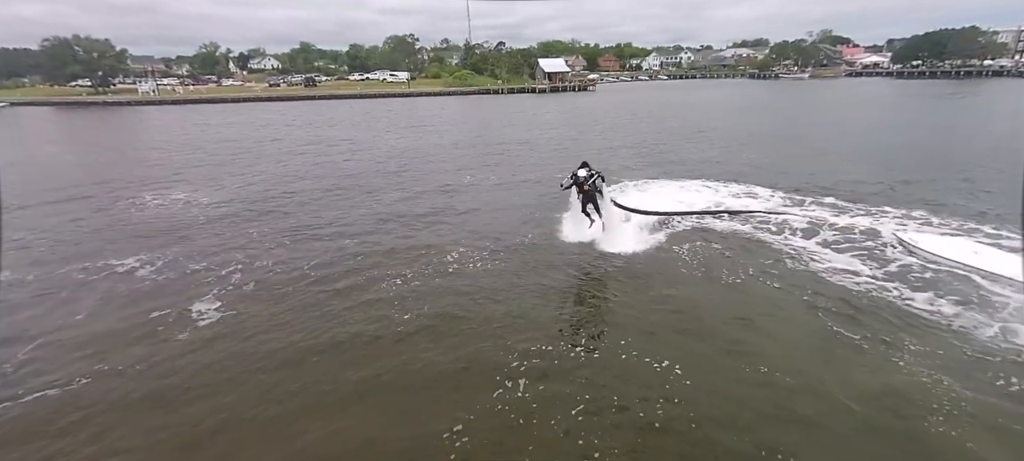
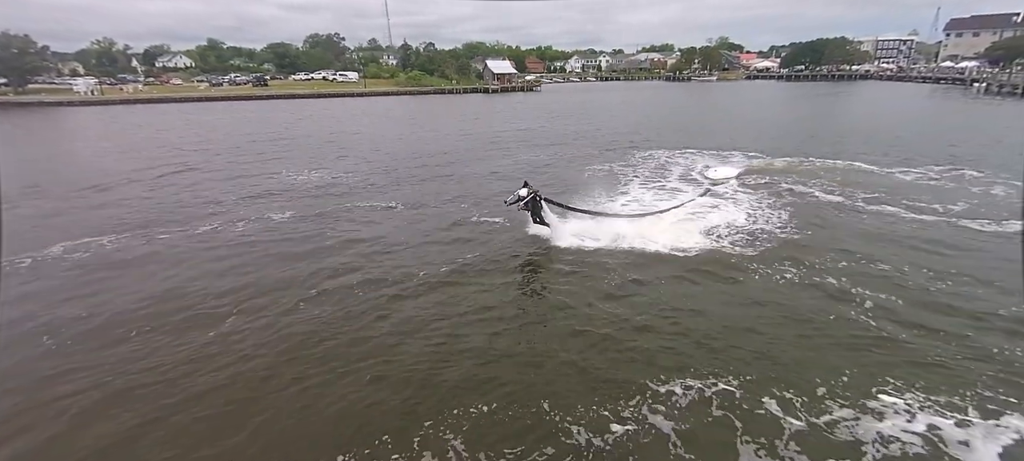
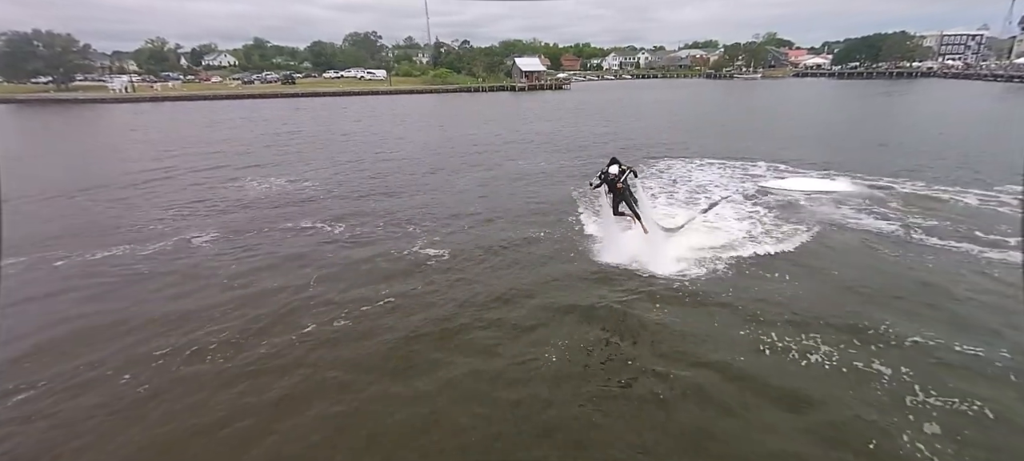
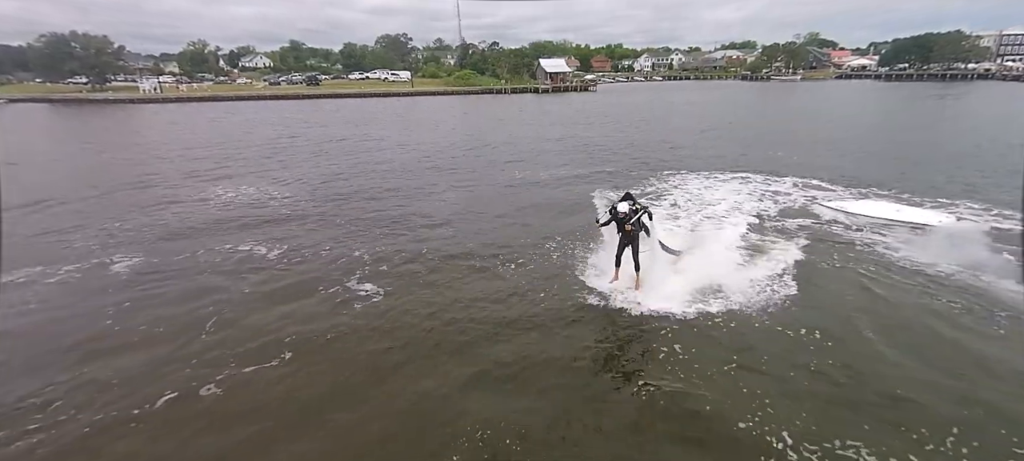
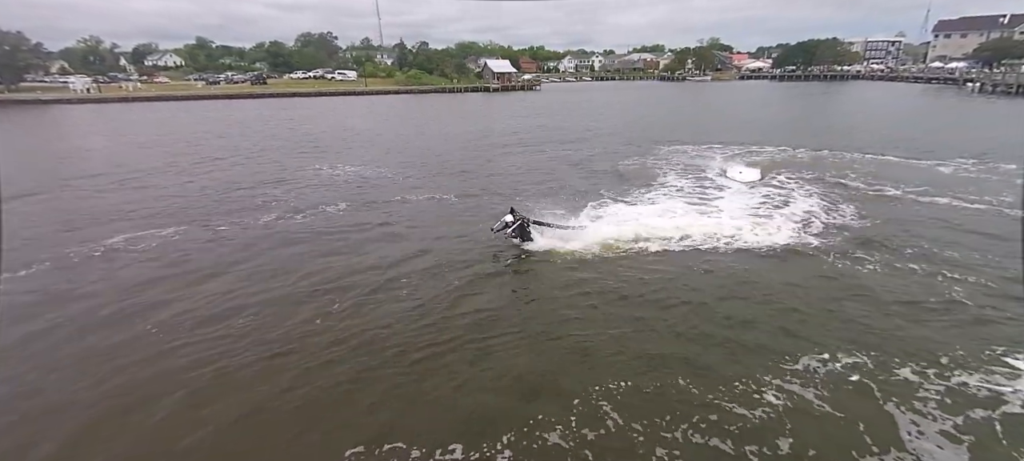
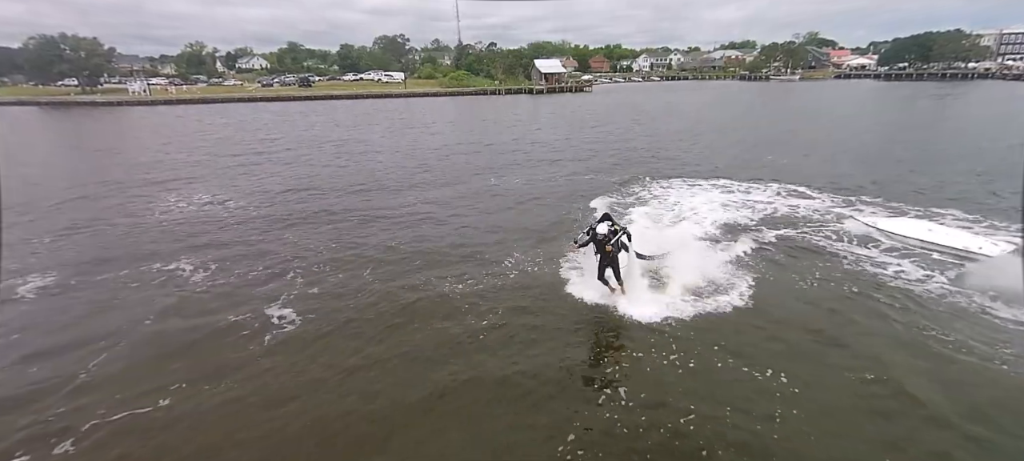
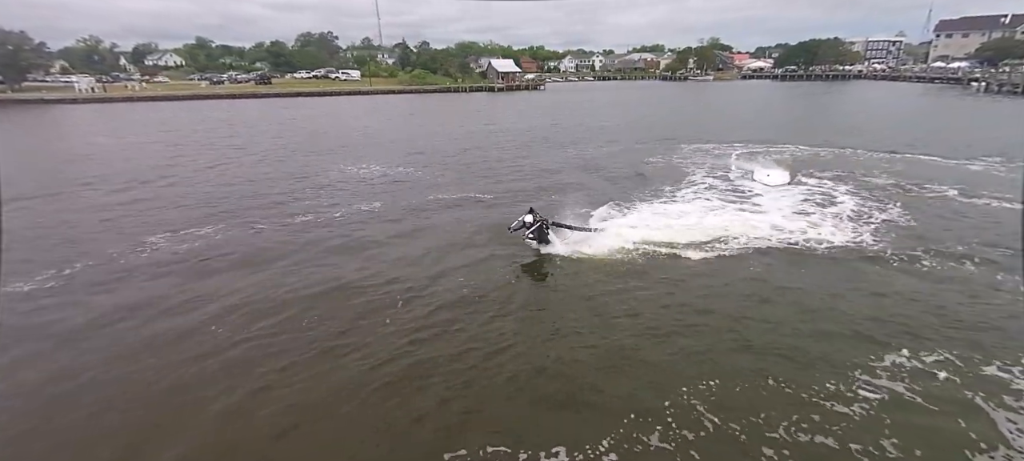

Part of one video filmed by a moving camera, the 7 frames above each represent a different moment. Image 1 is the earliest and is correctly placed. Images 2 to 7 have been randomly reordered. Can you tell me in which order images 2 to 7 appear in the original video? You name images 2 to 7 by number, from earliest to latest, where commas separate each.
6, 4, 3, 2, 5, 7
